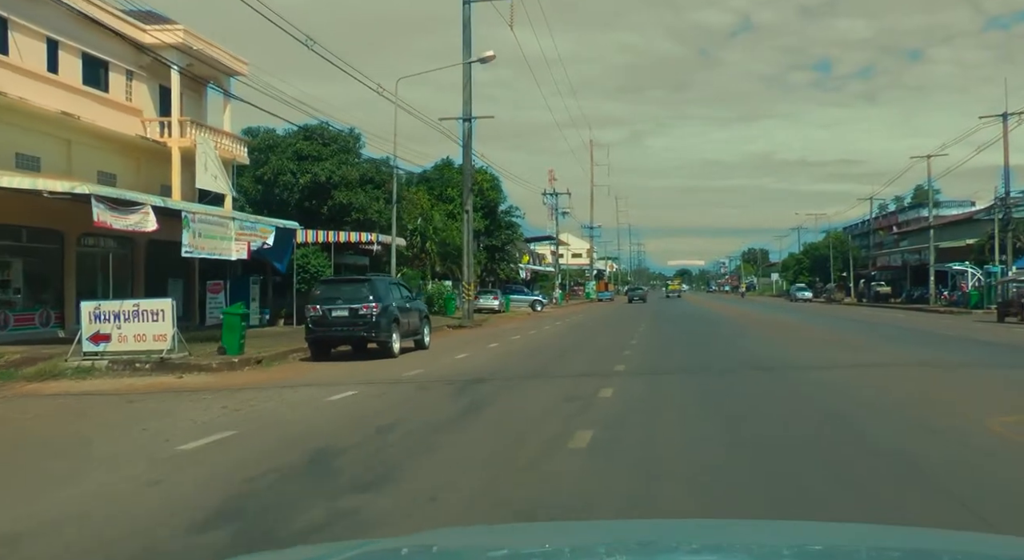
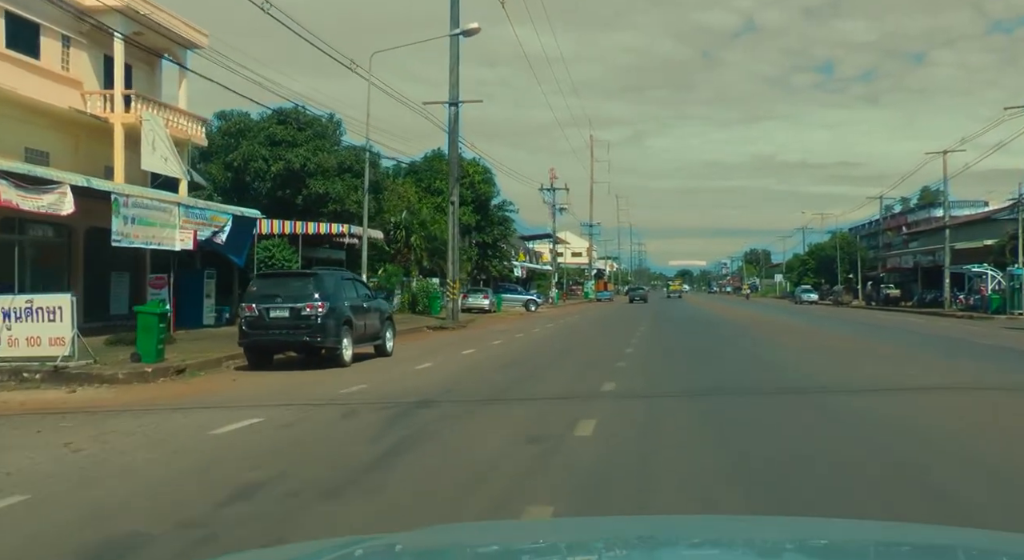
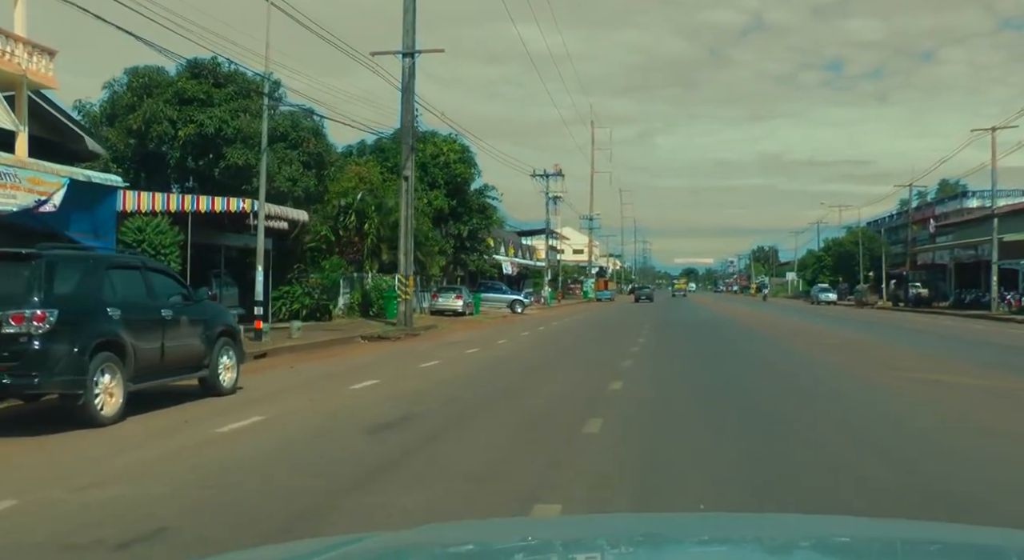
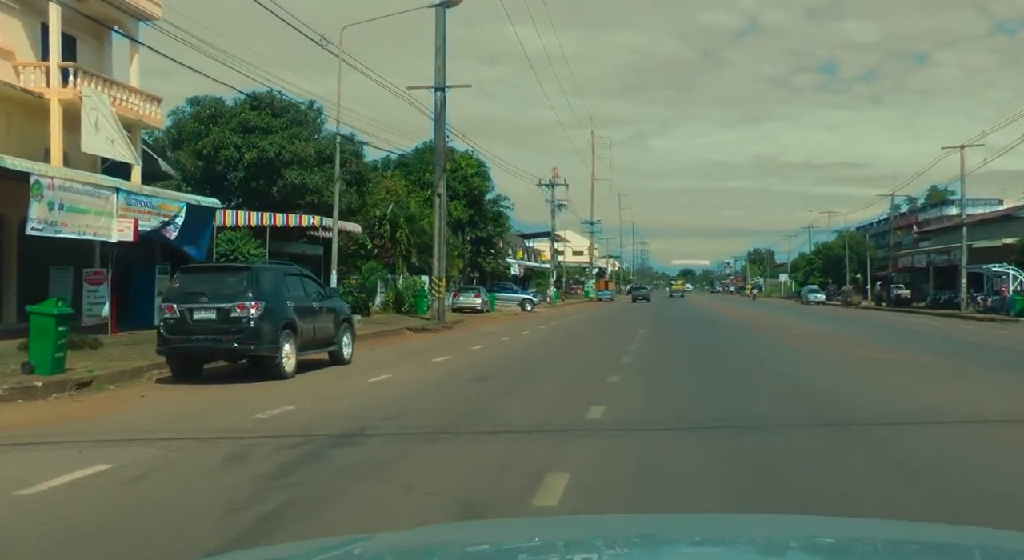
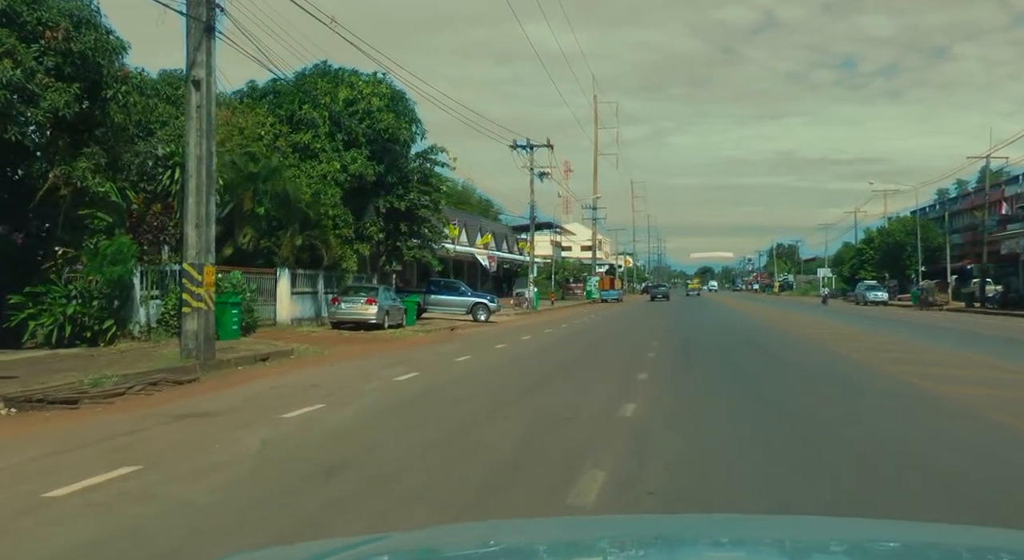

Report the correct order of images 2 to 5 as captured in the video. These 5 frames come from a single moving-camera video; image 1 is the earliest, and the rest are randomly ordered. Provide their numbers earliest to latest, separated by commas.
2, 4, 3, 5
